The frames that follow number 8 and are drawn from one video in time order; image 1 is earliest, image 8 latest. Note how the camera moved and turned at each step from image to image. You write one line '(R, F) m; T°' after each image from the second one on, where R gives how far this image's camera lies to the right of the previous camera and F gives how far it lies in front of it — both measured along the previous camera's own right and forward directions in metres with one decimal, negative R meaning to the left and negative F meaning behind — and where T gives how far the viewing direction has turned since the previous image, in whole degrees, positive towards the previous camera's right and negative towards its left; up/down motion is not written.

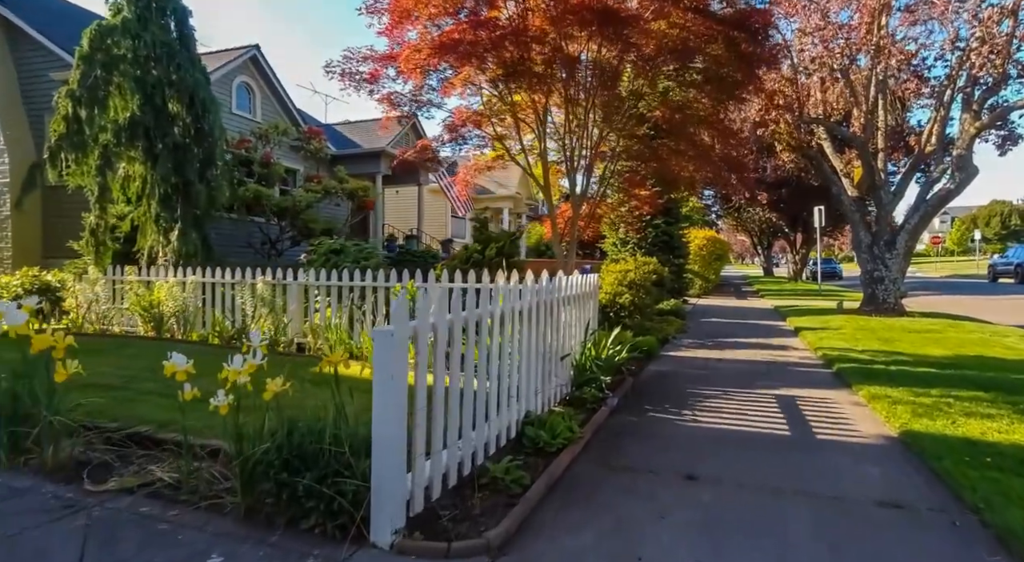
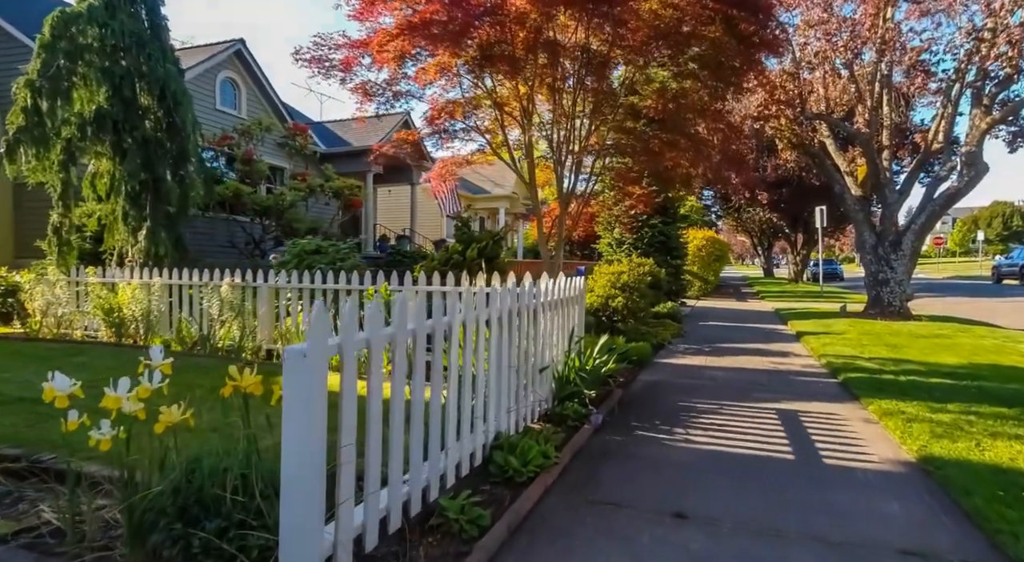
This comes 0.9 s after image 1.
(+0.2, +0.6) m; 0°
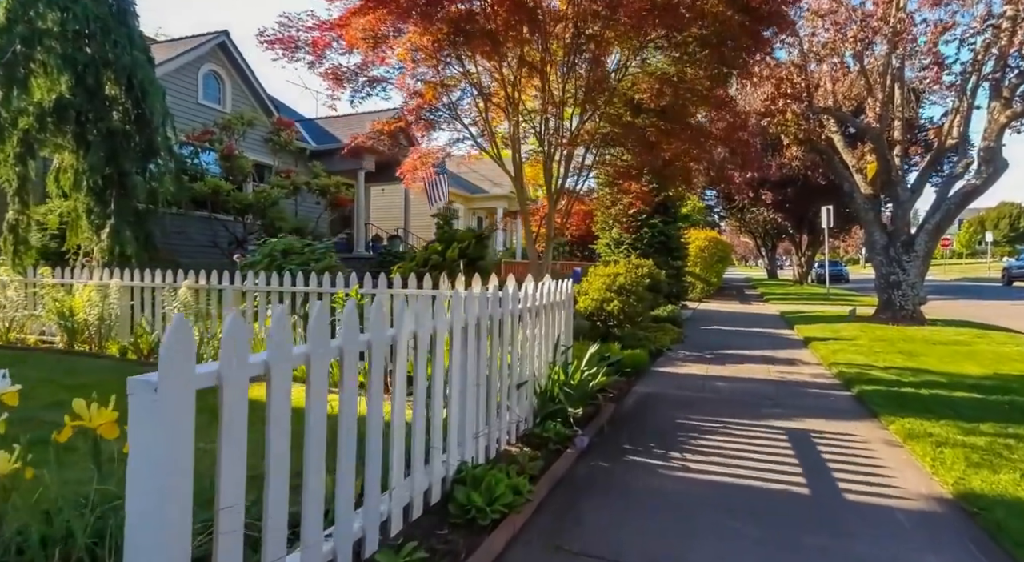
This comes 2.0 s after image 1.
(+0.2, +0.6) m; 0°
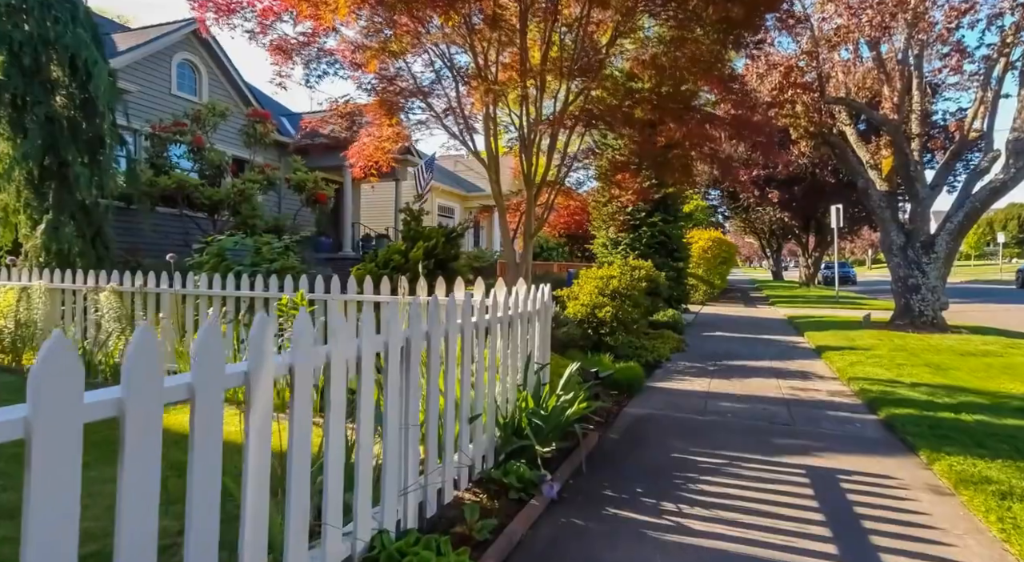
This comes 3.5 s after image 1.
(+0.3, +1.0) m; 0°
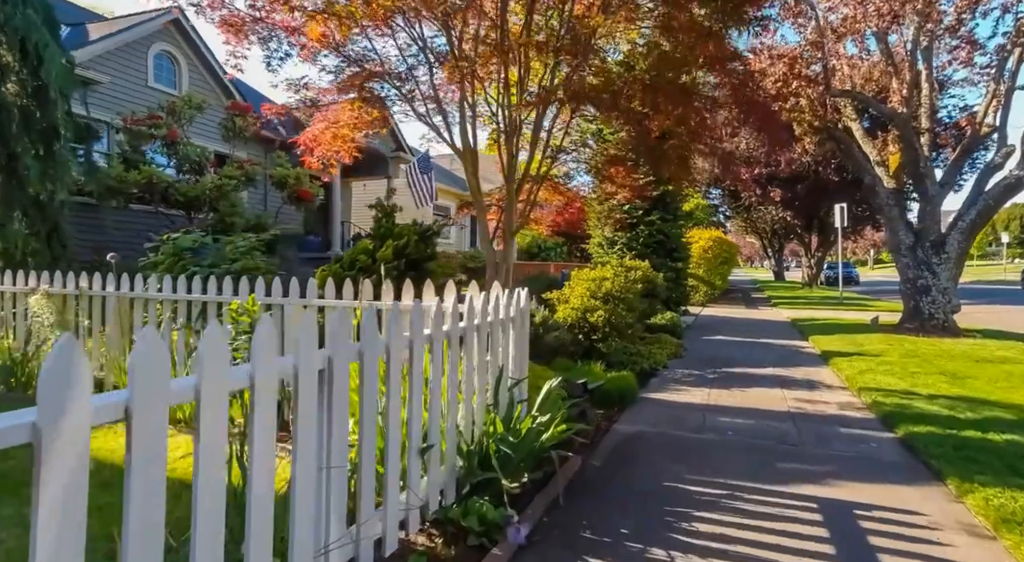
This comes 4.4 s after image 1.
(+0.2, +0.6) m; 0°
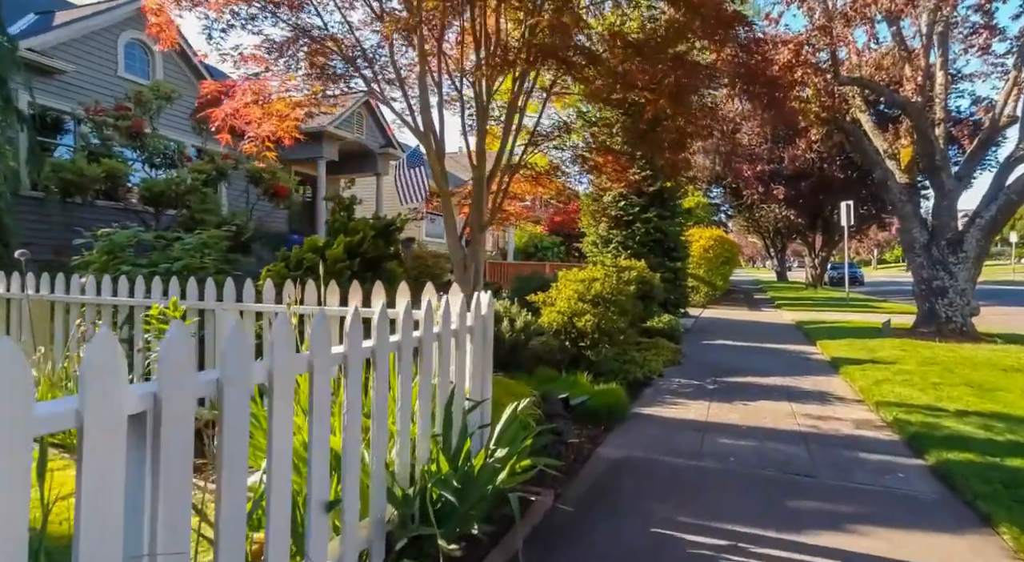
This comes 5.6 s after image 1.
(+0.2, +0.8) m; 0°
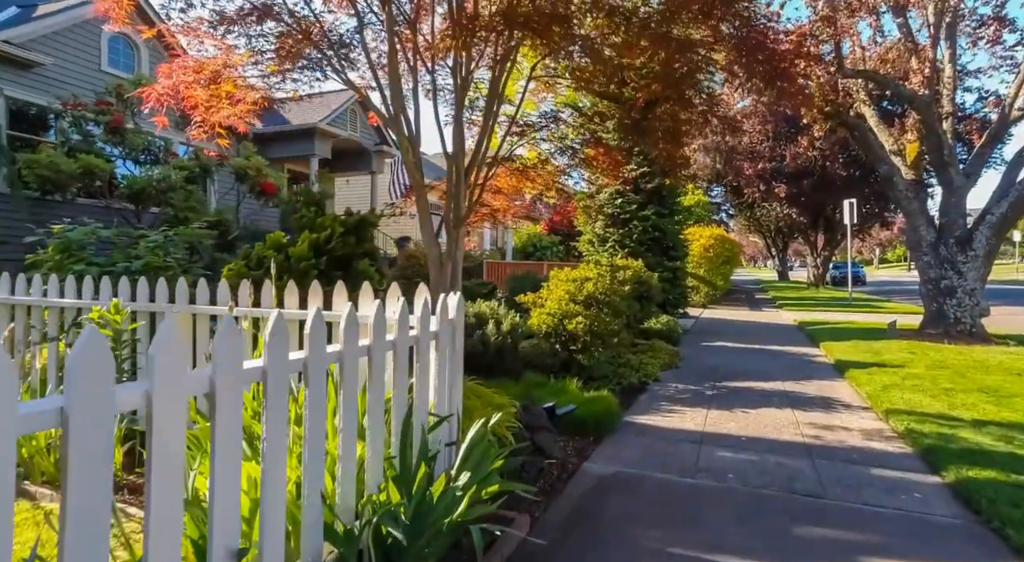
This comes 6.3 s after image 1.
(+0.1, +0.4) m; 0°
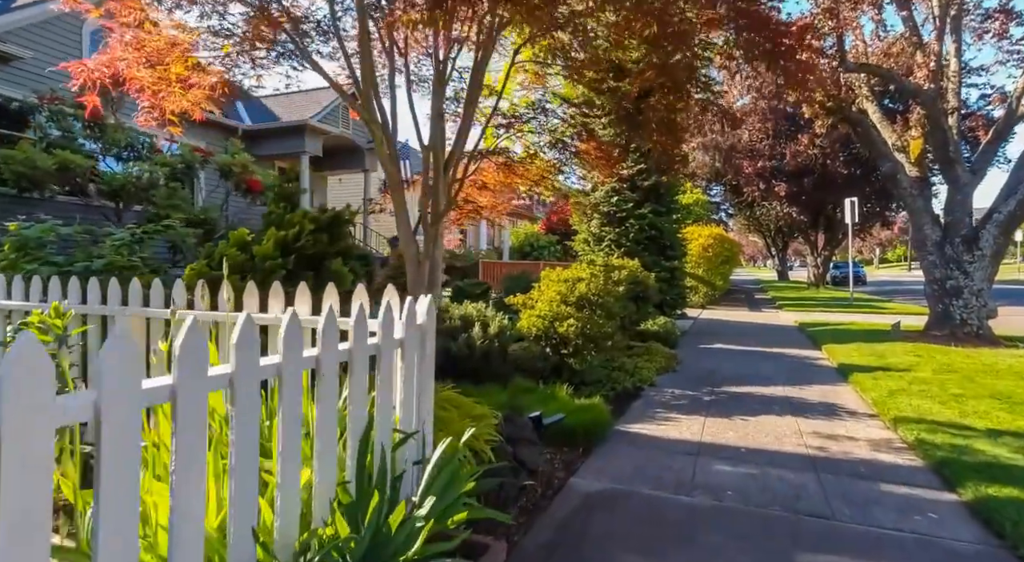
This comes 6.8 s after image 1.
(+0.1, +0.3) m; 0°
